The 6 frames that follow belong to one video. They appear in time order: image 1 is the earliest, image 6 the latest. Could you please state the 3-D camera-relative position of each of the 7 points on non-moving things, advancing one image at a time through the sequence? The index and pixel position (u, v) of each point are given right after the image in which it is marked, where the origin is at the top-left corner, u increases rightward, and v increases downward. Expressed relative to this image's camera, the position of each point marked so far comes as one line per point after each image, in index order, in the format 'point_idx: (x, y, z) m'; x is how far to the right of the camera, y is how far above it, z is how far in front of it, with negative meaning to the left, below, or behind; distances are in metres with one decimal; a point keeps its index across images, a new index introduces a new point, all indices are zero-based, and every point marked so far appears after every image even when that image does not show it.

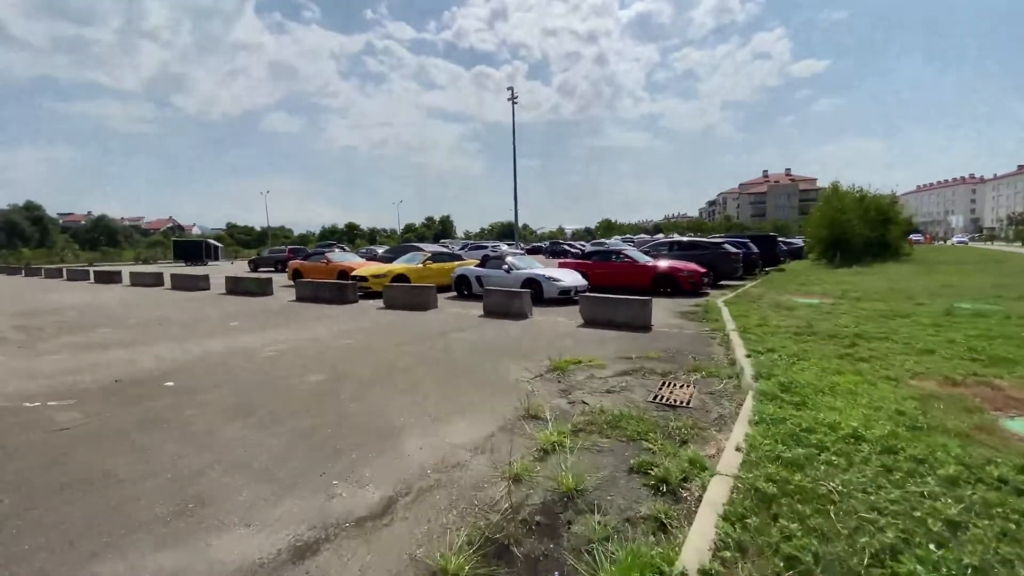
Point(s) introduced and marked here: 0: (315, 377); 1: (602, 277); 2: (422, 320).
0: (-3.5, -1.5, +8.3) m
1: (+3.7, +0.5, +19.1) m
2: (-2.6, -0.9, +13.5) m
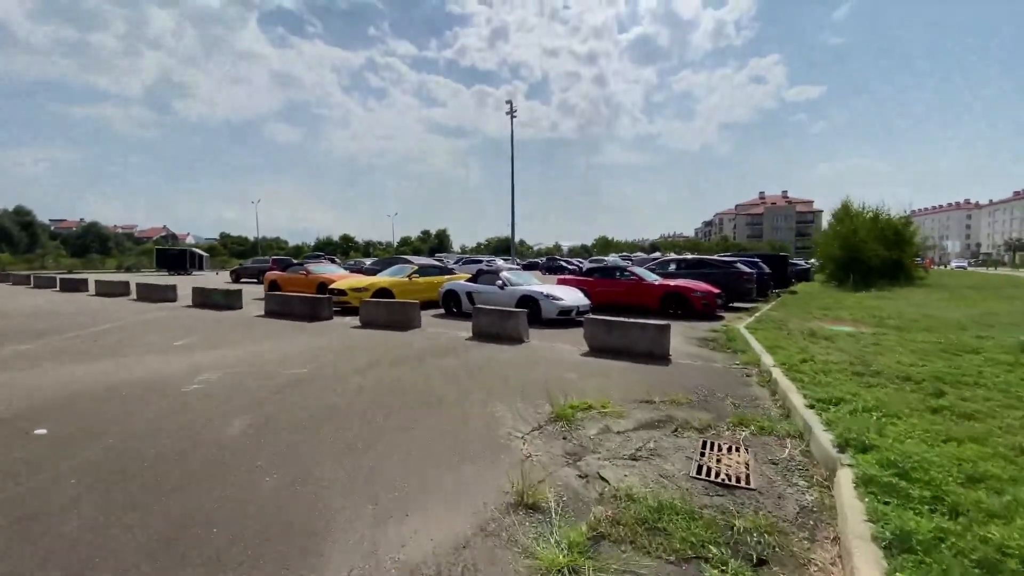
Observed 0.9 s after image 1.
0: (-3.6, -1.8, +6.4) m
1: (+3.5, -0.3, +17.3) m
2: (-2.8, -1.3, +11.6) m
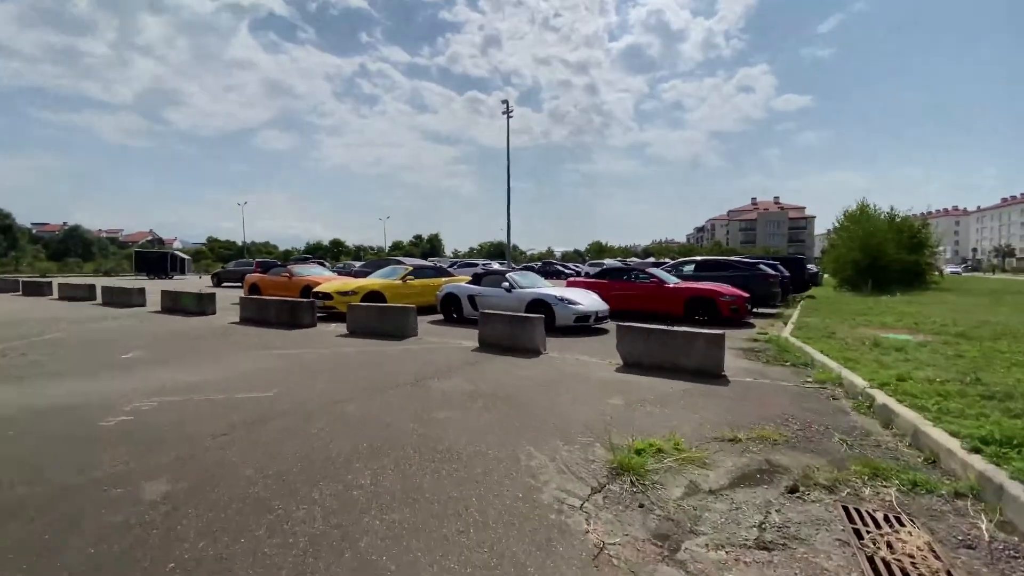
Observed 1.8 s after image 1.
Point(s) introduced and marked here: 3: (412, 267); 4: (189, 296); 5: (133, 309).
0: (-3.2, -1.7, +4.5) m
1: (+3.7, -0.4, +15.6) m
2: (-2.4, -1.3, +9.7) m
3: (-3.6, +0.8, +16.6) m
4: (-12.4, -0.3, +17.6) m
5: (-15.8, -0.9, +19.2) m
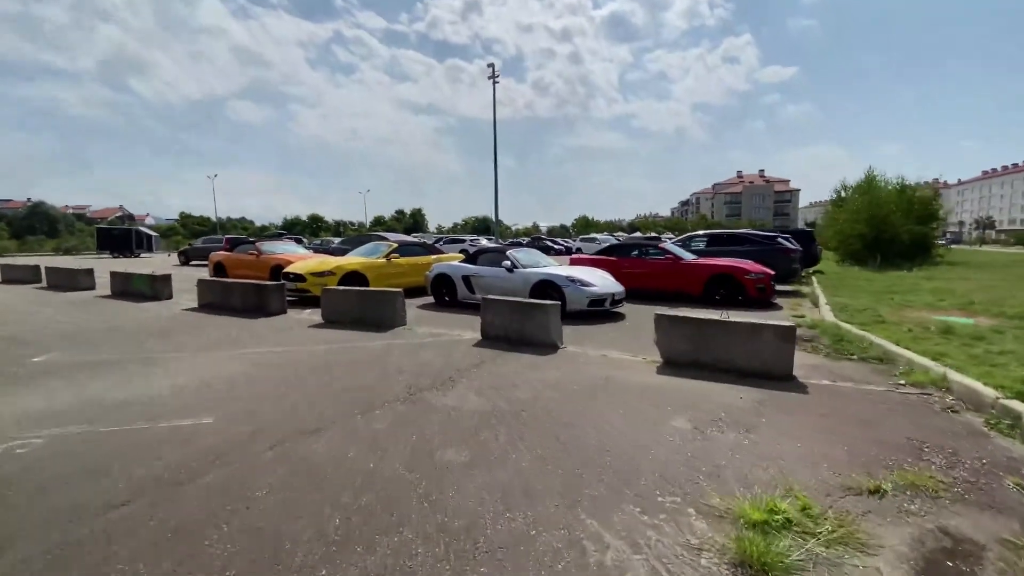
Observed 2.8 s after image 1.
0: (-2.8, -1.7, +2.8) m
1: (+3.7, +0.3, +14.1) m
2: (-2.3, -1.0, +8.0) m
3: (-3.7, +1.4, +14.7) m
4: (-12.5, +0.3, +15.5) m
5: (-16.0, -0.2, +17.0) m
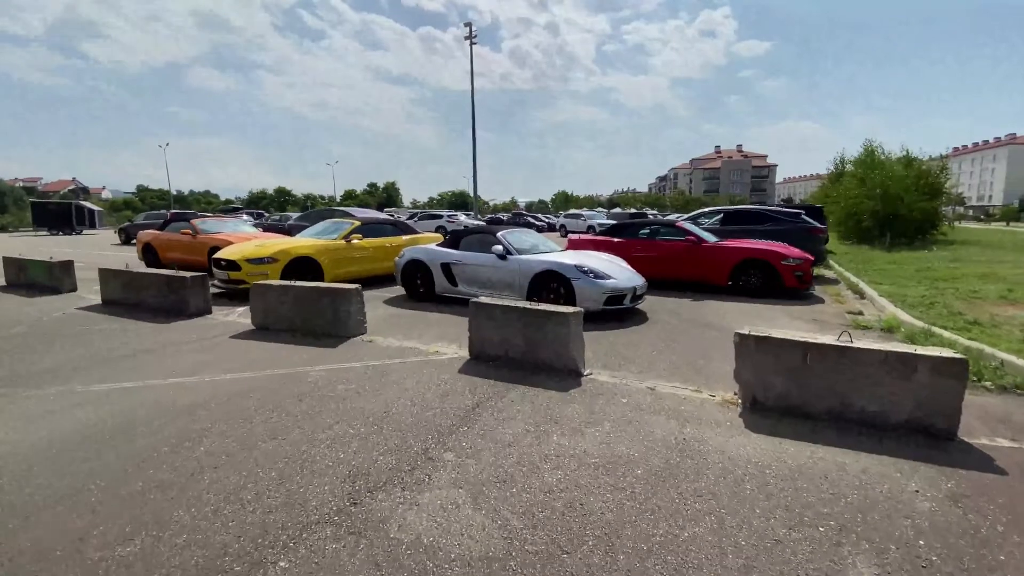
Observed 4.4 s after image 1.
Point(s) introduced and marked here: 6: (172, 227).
0: (-2.5, -2.0, +0.3) m
1: (+3.4, +0.6, +11.8) m
2: (-2.2, -1.1, +5.5) m
3: (-4.0, +1.7, +12.0) m
4: (-12.8, +0.6, +12.4) m
5: (-16.4, +0.2, +13.7) m
6: (-11.8, +2.1, +16.0) m
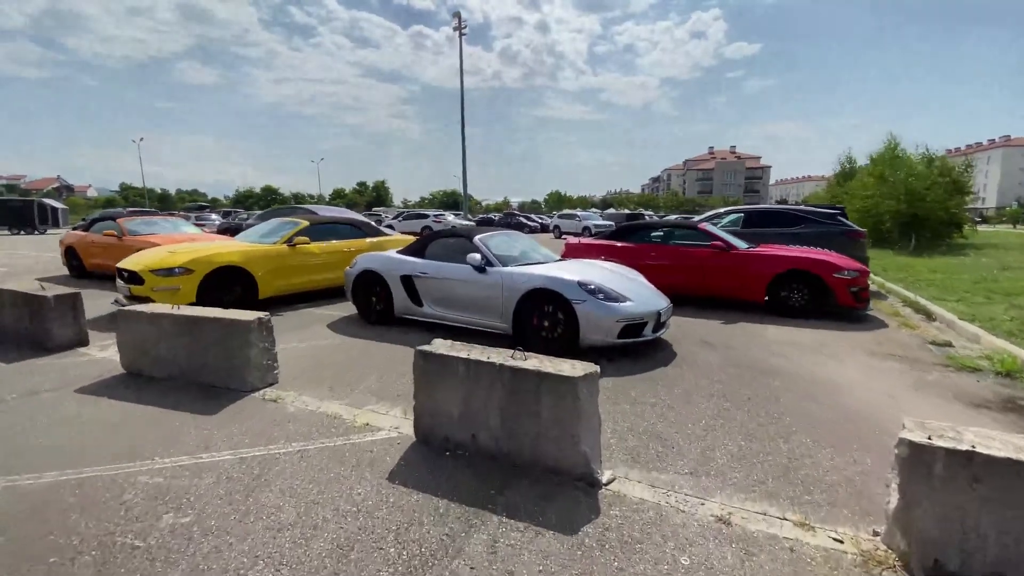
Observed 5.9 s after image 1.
0: (-2.7, -2.4, -1.9) m
1: (+3.1, +0.2, +9.6) m
2: (-2.4, -1.4, +3.3) m
3: (-4.3, +1.4, +9.7) m
4: (-13.2, +0.3, +9.9) m
5: (-16.7, -0.1, +11.2) m
6: (-12.2, +1.8, +13.6) m
